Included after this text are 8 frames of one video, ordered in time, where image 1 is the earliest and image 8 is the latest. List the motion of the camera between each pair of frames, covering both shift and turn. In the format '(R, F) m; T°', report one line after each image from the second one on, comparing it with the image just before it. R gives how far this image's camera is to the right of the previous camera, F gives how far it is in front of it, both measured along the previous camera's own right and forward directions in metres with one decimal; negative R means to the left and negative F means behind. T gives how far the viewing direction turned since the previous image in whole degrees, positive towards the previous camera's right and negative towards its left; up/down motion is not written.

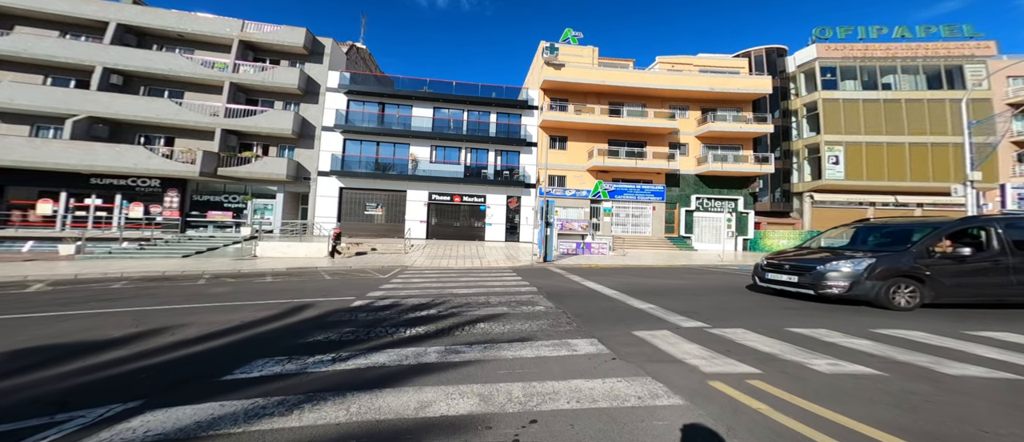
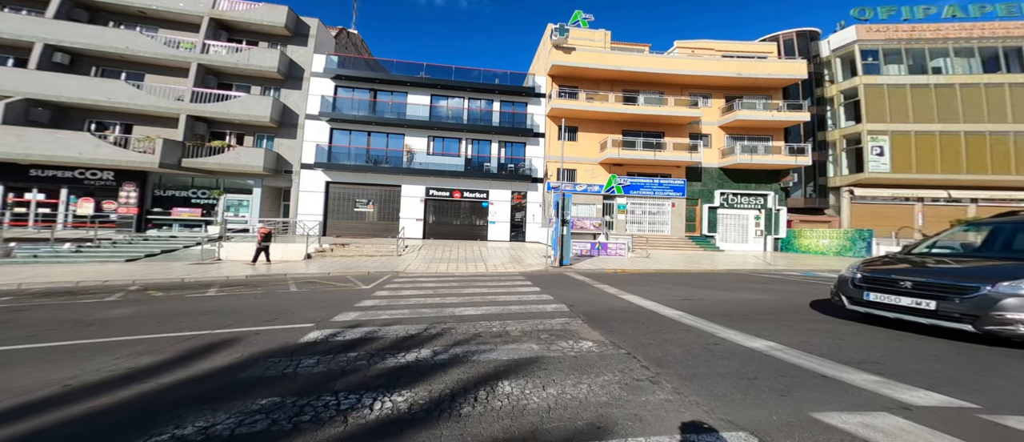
(-0.6, +2.5) m; 0°
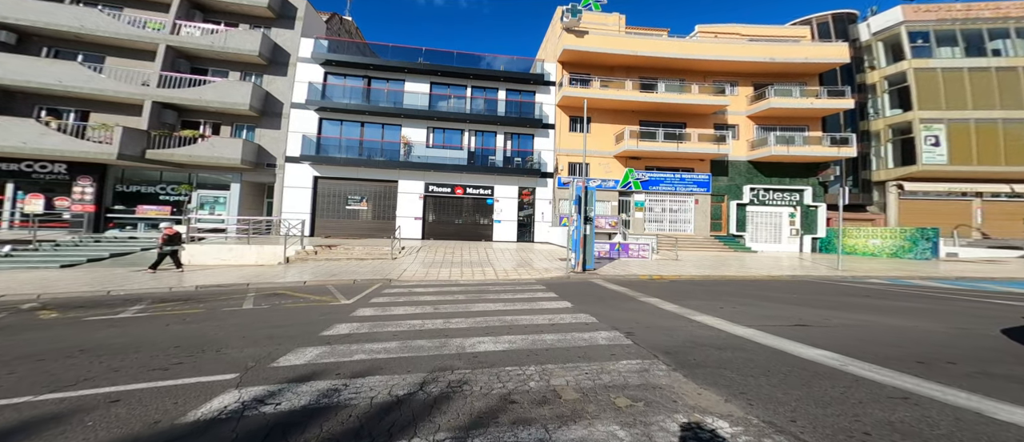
(-0.6, +2.2) m; 0°
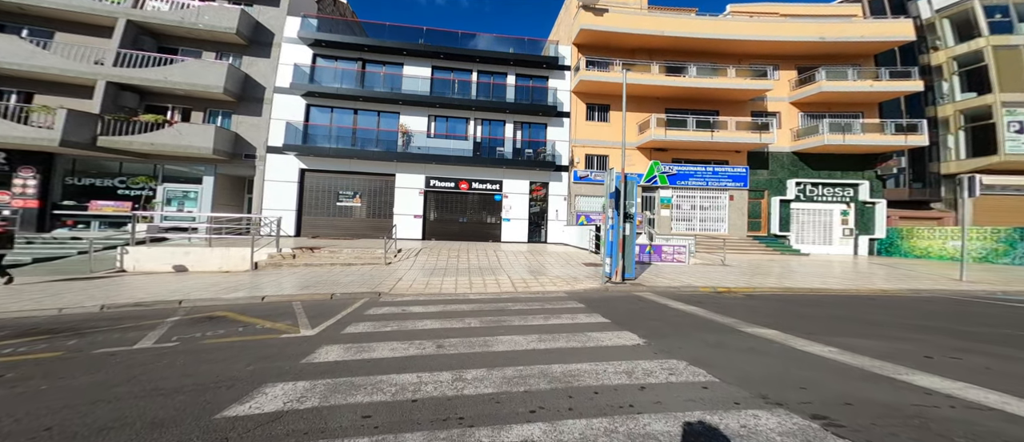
(-0.6, +2.4) m; 0°
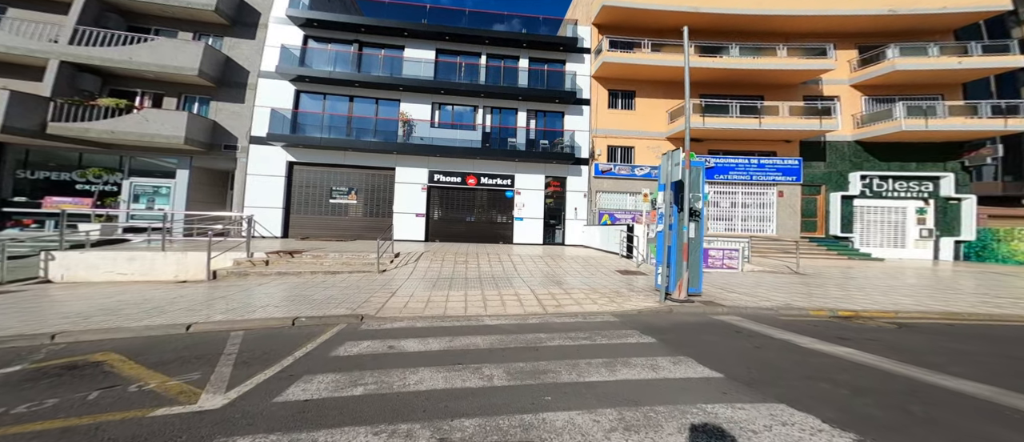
(-0.5, +2.3) m; -1°
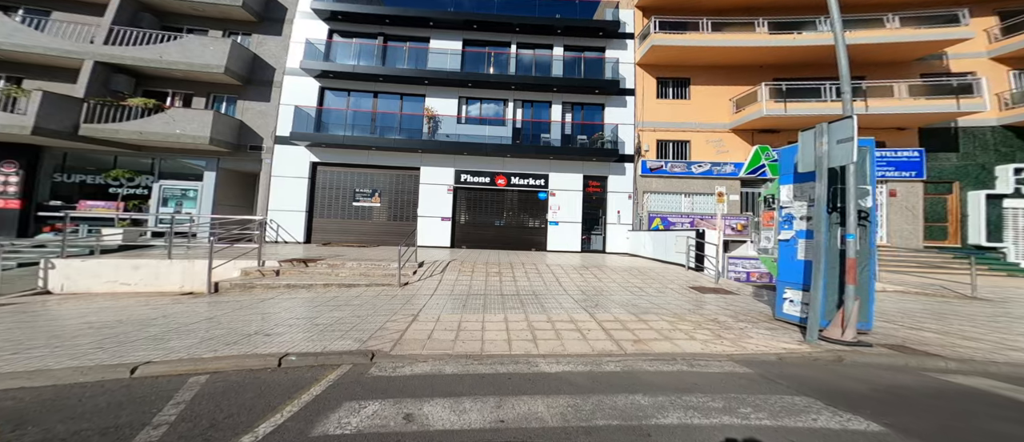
(-0.6, +1.9) m; -5°
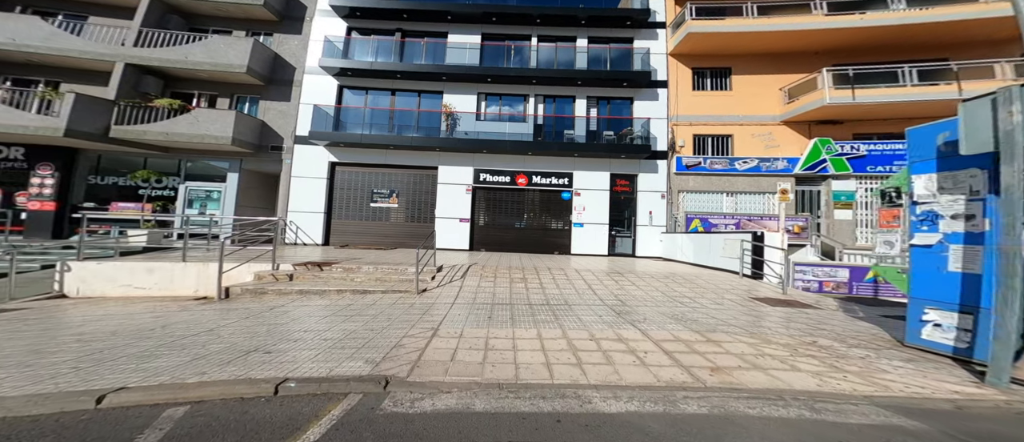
(-0.3, +0.9) m; -3°
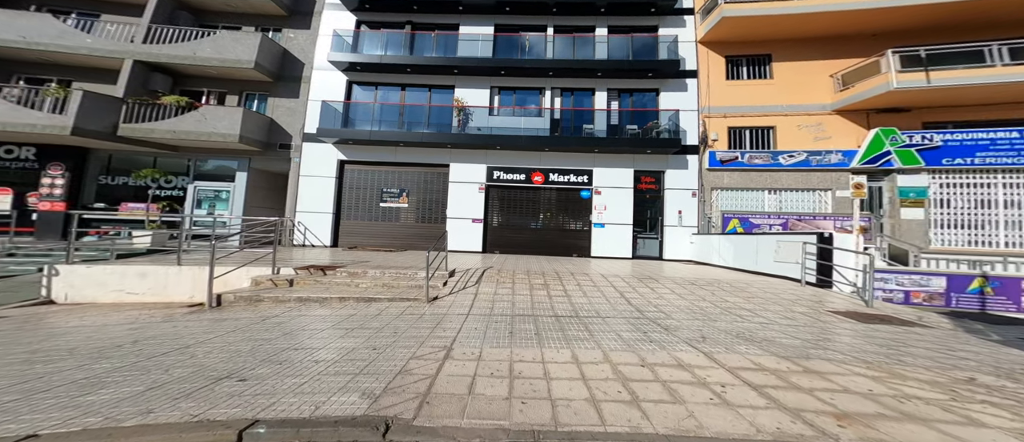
(-0.2, +1.0) m; -2°
